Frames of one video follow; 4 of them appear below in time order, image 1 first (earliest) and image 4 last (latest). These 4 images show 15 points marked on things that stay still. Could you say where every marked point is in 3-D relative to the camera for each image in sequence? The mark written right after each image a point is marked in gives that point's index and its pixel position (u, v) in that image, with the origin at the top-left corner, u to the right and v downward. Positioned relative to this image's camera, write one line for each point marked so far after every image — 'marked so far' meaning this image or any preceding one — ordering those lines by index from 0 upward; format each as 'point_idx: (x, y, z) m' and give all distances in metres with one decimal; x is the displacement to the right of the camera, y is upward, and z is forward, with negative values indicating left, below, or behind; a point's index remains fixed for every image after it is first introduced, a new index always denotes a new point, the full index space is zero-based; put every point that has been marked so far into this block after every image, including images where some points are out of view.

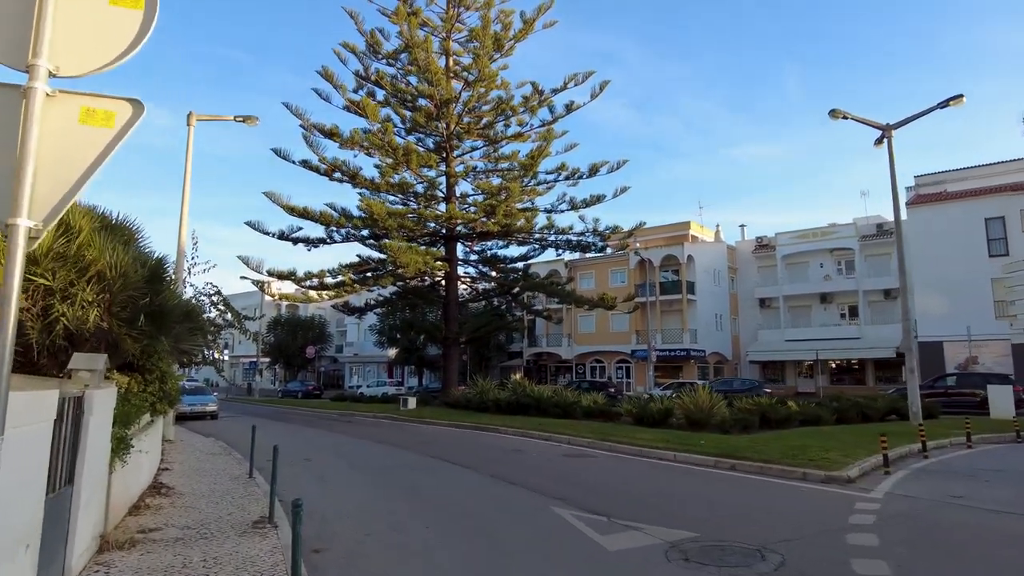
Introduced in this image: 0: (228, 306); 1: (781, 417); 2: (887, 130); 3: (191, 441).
0: (-7.9, -0.5, +18.6) m
1: (+7.3, -3.5, +17.8) m
2: (+11.0, +4.6, +19.4) m
3: (-8.0, -3.8, +16.6) m
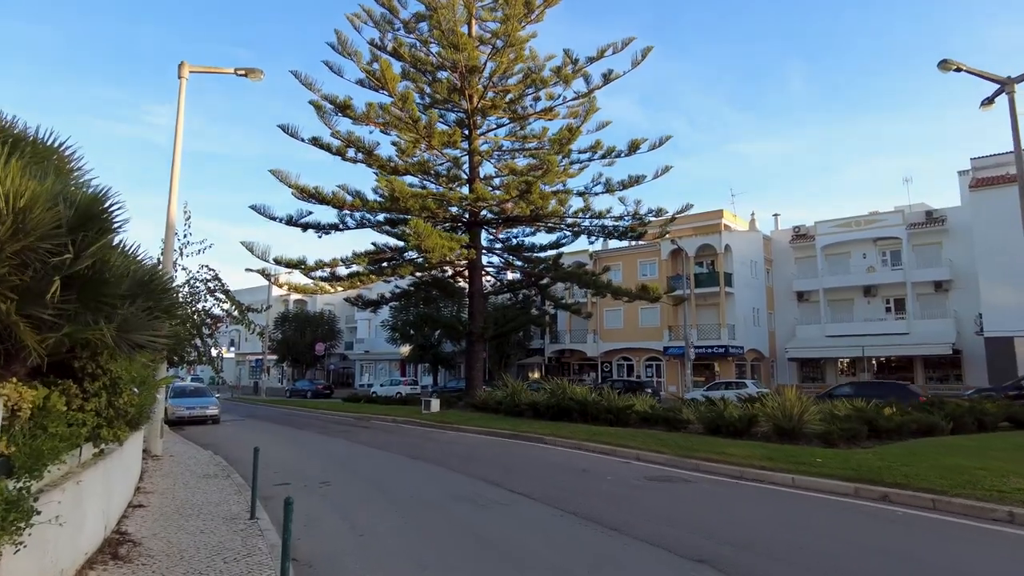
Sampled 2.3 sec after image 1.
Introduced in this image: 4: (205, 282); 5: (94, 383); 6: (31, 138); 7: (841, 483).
0: (-6.7, -0.2, +15.8) m
1: (+8.5, -3.1, +14.9) m
2: (+12.2, +5.0, +16.3) m
3: (-6.8, -3.5, +13.8) m
4: (-6.8, +0.1, +14.6) m
5: (-3.4, -0.8, +5.4) m
6: (-3.6, +1.1, +5.0) m
7: (+5.1, -3.0, +10.3) m
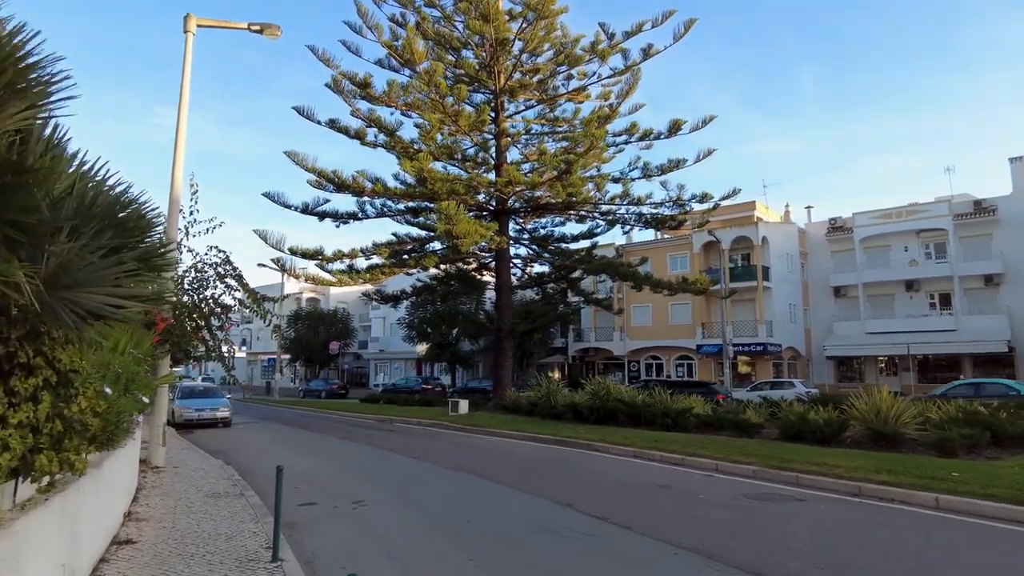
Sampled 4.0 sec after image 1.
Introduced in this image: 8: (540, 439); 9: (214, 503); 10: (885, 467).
0: (-5.6, +0.1, +13.9) m
1: (+9.6, -2.8, +12.7) m
2: (+13.3, +5.3, +14.1) m
3: (-5.7, -3.2, +11.8) m
4: (-5.7, +0.4, +12.7) m
5: (-2.5, -0.5, +3.4) m
6: (-2.7, +1.4, +3.0) m
7: (+6.1, -2.7, +8.2) m
8: (+0.7, -3.9, +17.2) m
9: (-3.8, -2.8, +8.5) m
10: (+6.0, -2.9, +10.7) m
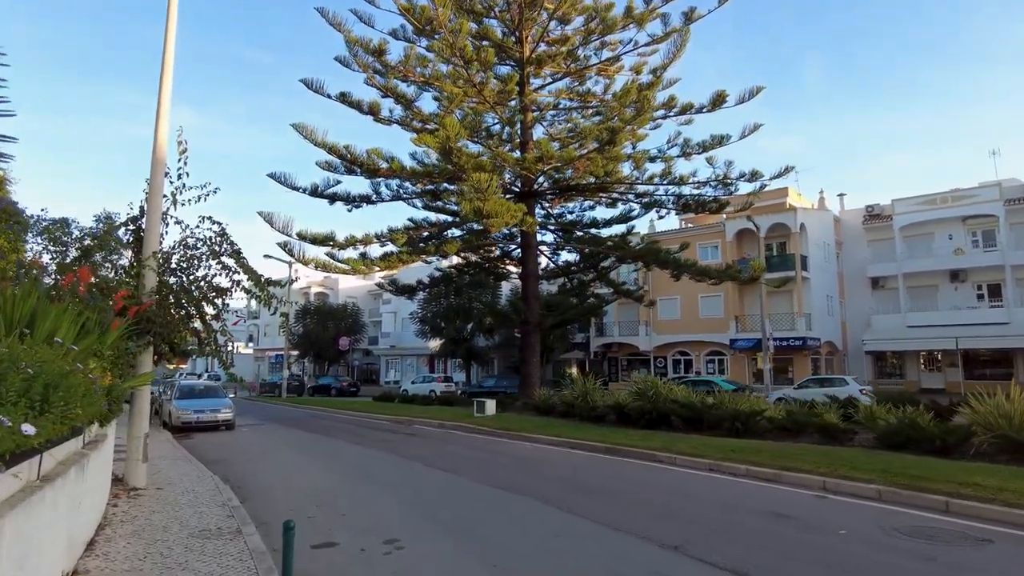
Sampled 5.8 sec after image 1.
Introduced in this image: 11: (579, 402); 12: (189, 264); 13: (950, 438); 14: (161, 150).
0: (-4.7, +0.4, +11.6) m
1: (+10.5, -2.4, +10.3) m
2: (+14.2, +5.7, +11.7) m
3: (-4.8, -2.9, +9.6) m
4: (-4.8, +0.7, +10.4) m
5: (-1.7, -0.2, +1.2) m
6: (-1.9, +1.7, +0.7) m
7: (+7.0, -2.4, +5.9) m
8: (+1.7, -3.6, +14.9) m
9: (-2.9, -2.5, +6.2) m
10: (+6.9, -2.6, +8.4) m
11: (+2.0, -3.4, +19.7) m
12: (-4.8, +0.4, +9.8) m
13: (+7.6, -2.6, +11.6) m
14: (-5.5, +2.2, +10.4) m
